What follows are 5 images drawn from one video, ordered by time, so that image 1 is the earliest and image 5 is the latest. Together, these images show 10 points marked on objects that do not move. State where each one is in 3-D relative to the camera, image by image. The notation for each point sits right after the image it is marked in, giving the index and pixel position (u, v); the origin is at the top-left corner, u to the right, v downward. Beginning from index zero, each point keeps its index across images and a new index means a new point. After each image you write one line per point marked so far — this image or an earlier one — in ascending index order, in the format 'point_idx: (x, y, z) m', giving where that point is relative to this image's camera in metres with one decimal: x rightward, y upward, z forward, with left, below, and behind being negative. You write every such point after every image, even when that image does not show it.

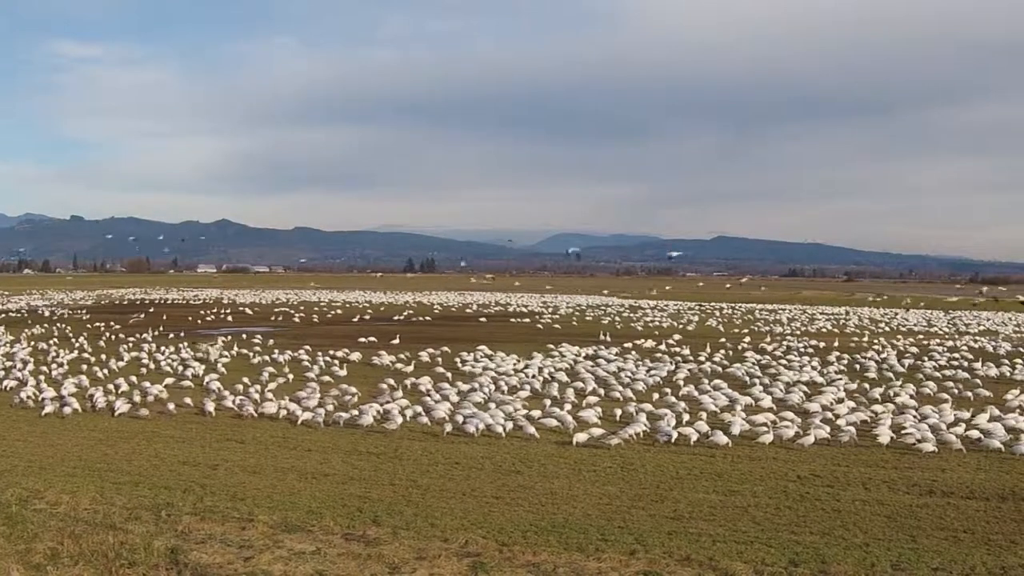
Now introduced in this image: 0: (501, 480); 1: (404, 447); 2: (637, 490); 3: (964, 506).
0: (-0.2, -3.7, +17.4) m
1: (-2.4, -3.5, +19.7) m
2: (+2.3, -3.8, +16.9) m
3: (+8.3, -4.0, +16.4) m
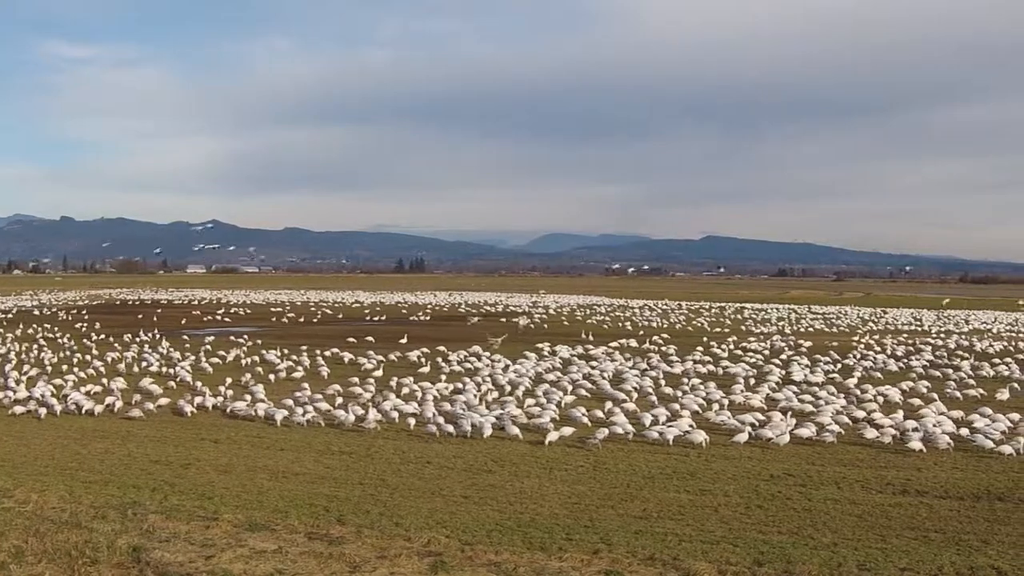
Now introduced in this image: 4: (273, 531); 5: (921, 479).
0: (-0.8, -3.7, +17.3) m
1: (-2.9, -3.4, +19.6) m
2: (+1.7, -3.8, +16.8) m
3: (+7.7, -3.9, +16.4) m
4: (-3.7, -3.8, +14.2) m
5: (+8.1, -3.8, +18.0) m
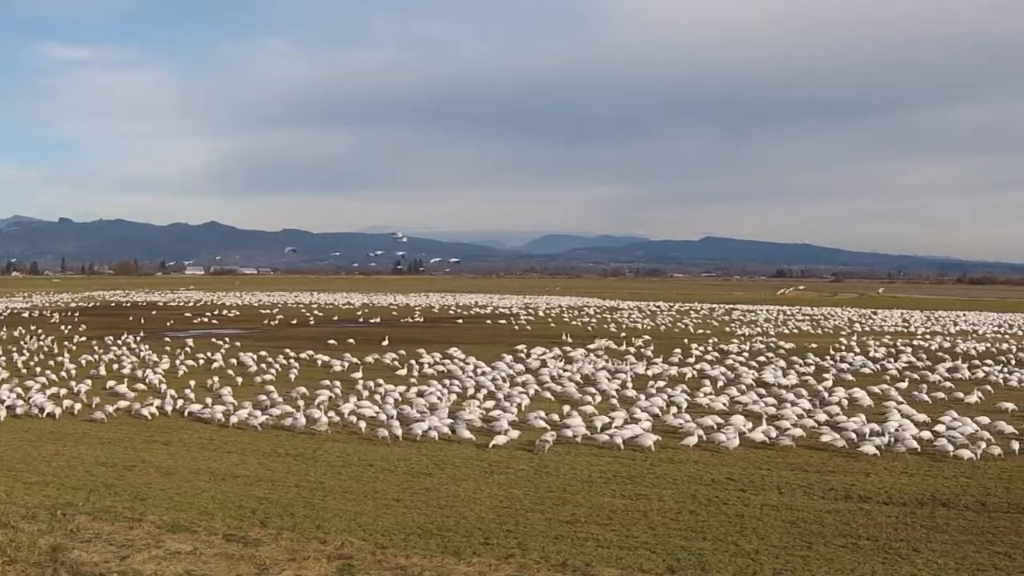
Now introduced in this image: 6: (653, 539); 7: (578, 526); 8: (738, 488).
0: (-2.0, -3.7, +17.3) m
1: (-4.1, -3.5, +19.6) m
2: (+0.5, -3.8, +16.7) m
3: (+6.5, -4.0, +16.1) m
4: (-5.0, -3.9, +14.3) m
5: (+6.9, -3.8, +17.7) m
6: (+2.2, -4.0, +14.4) m
7: (+1.1, -3.9, +15.1) m
8: (+4.3, -3.8, +17.3) m
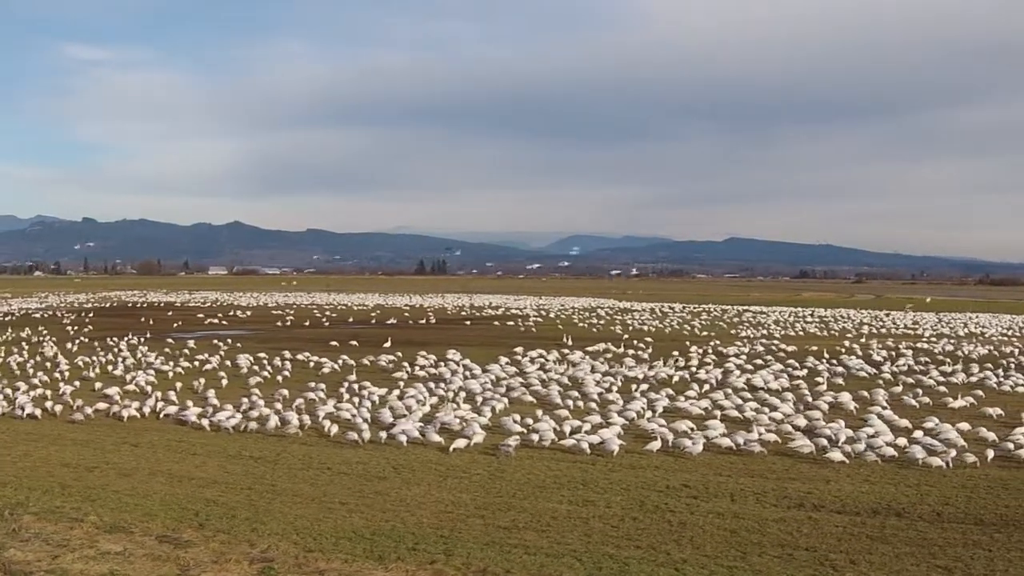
0: (-2.9, -3.8, +17.4) m
1: (-4.9, -3.6, +19.9) m
2: (-0.5, -3.9, +16.7) m
3: (+5.5, -4.1, +15.8) m
4: (-6.1, -3.9, +14.5) m
5: (+6.0, -3.9, +17.4) m
6: (+1.1, -4.1, +14.3) m
7: (0.0, -4.0, +15.0) m
8: (+3.3, -3.9, +17.0) m
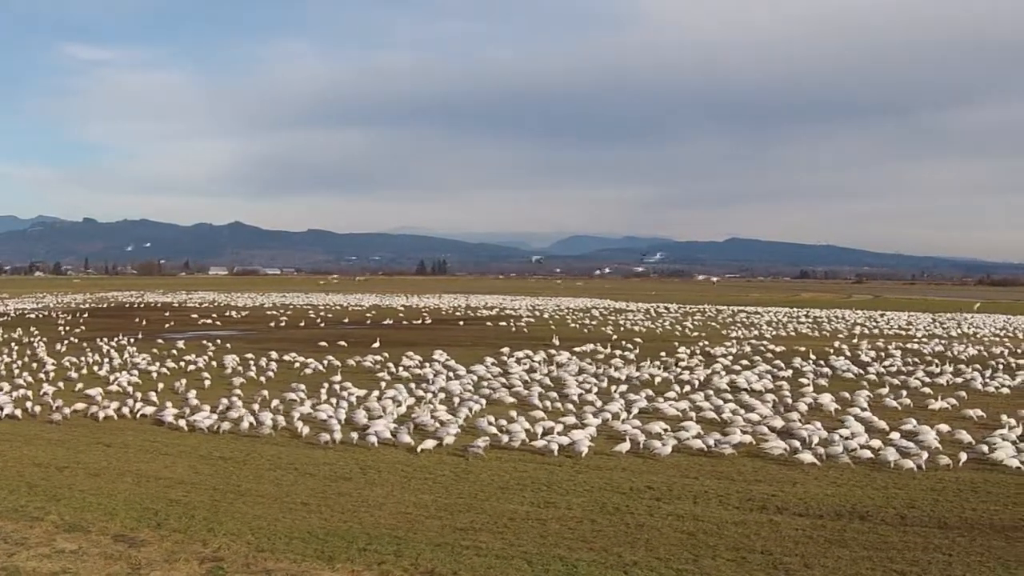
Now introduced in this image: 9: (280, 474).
0: (-3.6, -3.8, +17.5) m
1: (-5.6, -3.6, +20.0) m
2: (-1.2, -3.9, +16.7) m
3: (+4.7, -4.1, +15.7) m
4: (-6.9, -4.0, +14.6) m
5: (+5.3, -3.9, +17.3) m
6: (+0.4, -4.1, +14.3) m
7: (-0.7, -4.1, +15.0) m
8: (+2.6, -3.9, +17.0) m
9: (-4.7, -3.8, +18.3) m
